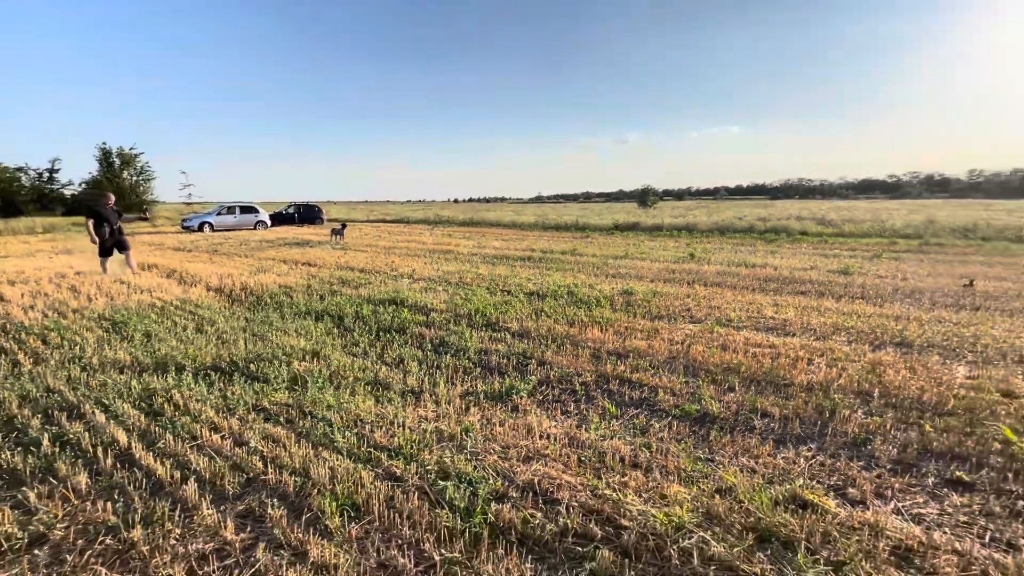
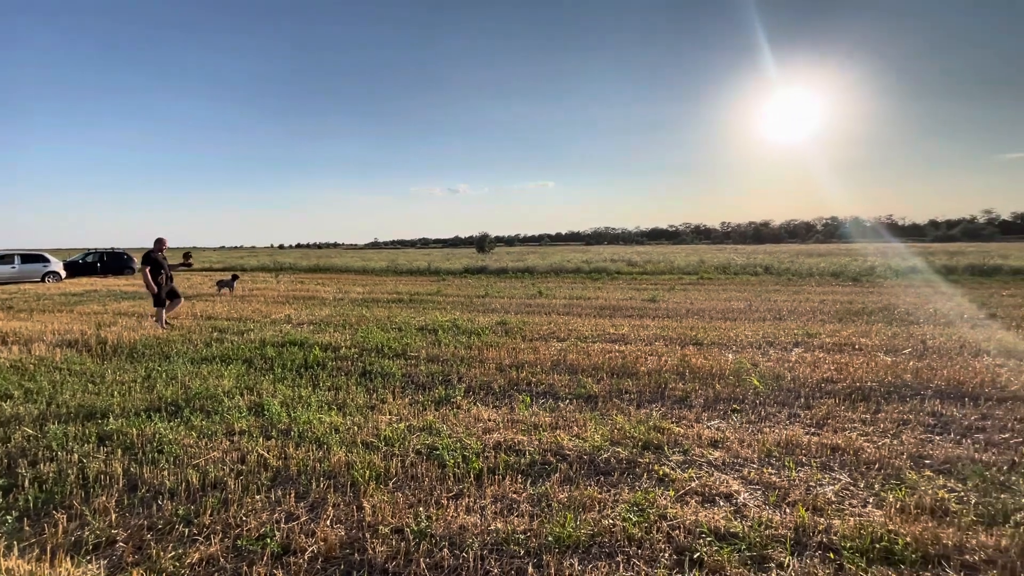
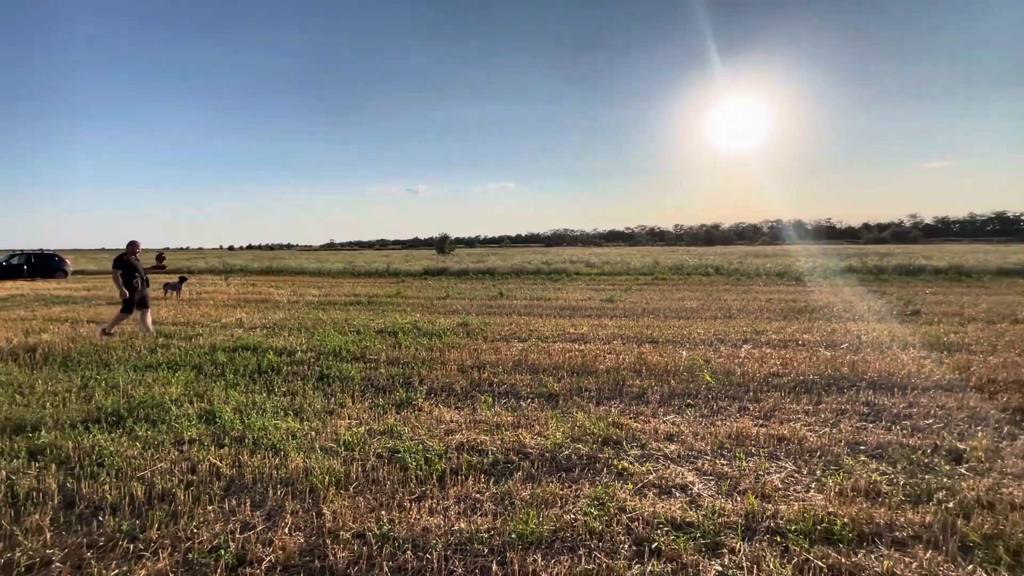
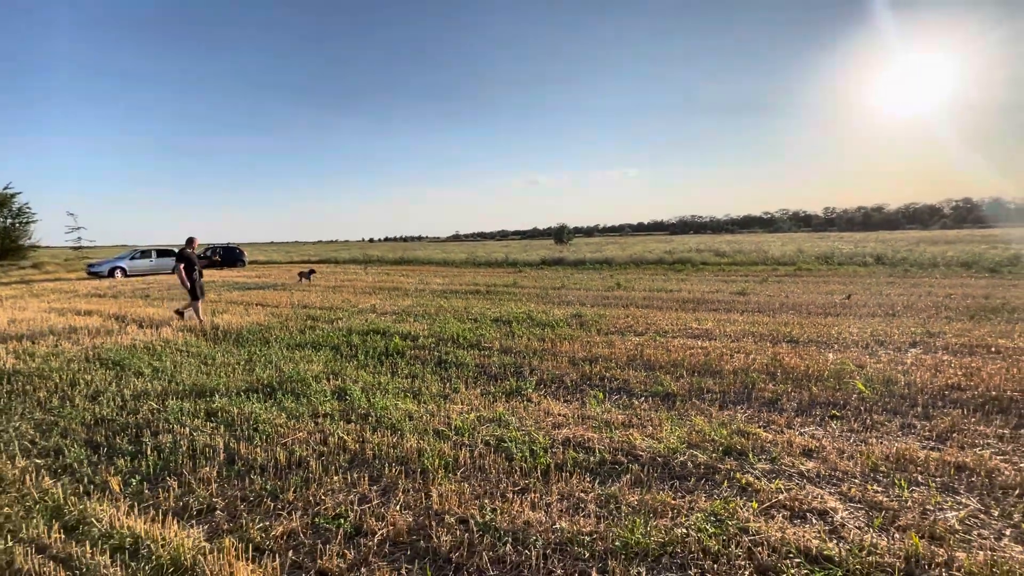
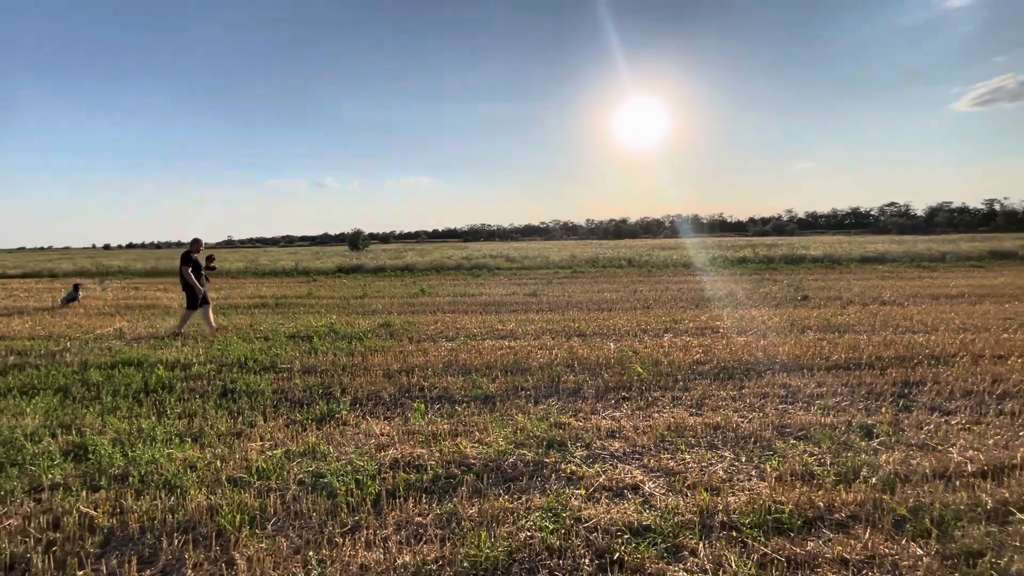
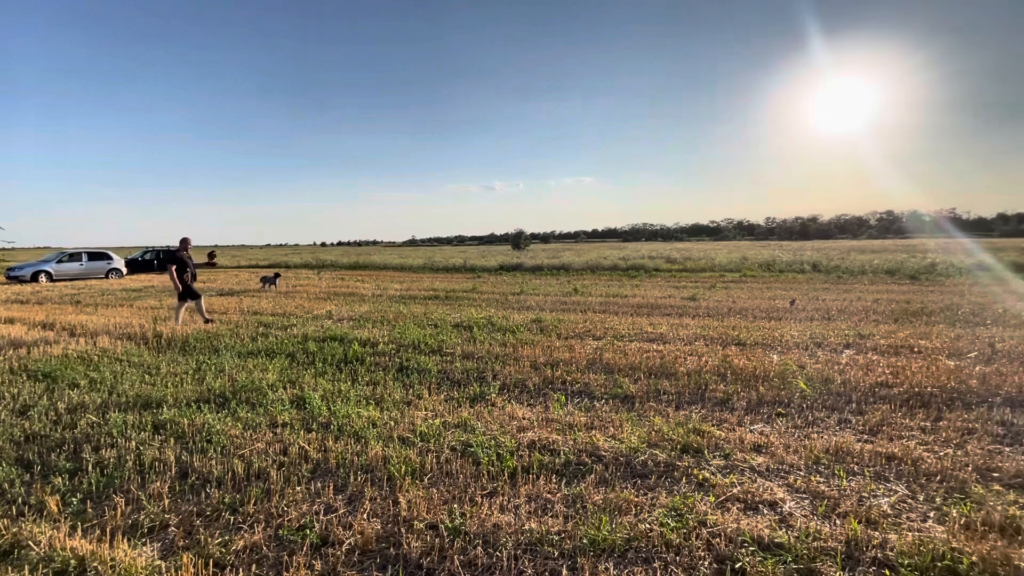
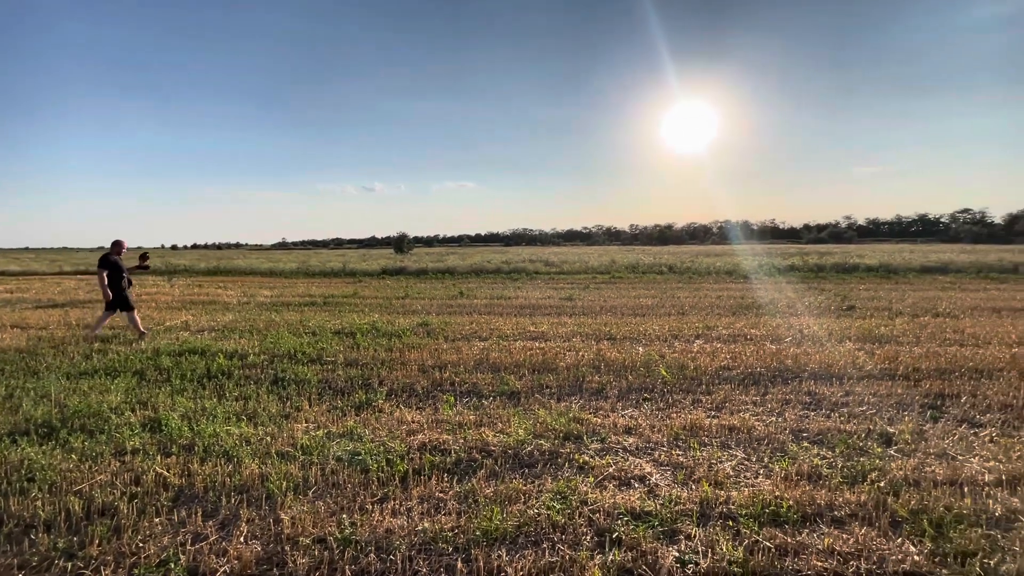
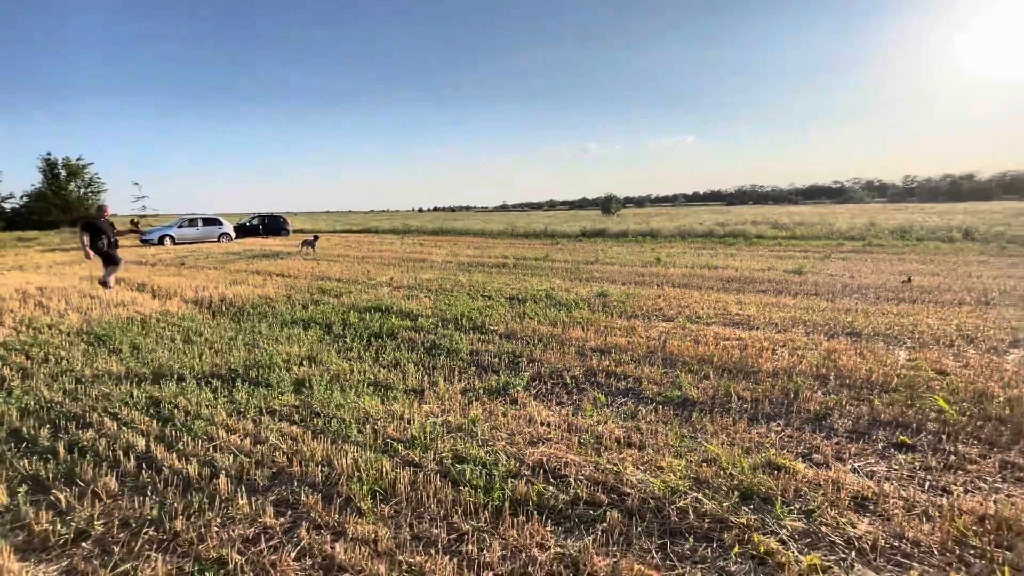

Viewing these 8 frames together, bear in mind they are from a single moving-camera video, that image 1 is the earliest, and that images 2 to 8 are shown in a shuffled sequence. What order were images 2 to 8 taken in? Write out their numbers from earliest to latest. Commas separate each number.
8, 4, 6, 2, 3, 7, 5
